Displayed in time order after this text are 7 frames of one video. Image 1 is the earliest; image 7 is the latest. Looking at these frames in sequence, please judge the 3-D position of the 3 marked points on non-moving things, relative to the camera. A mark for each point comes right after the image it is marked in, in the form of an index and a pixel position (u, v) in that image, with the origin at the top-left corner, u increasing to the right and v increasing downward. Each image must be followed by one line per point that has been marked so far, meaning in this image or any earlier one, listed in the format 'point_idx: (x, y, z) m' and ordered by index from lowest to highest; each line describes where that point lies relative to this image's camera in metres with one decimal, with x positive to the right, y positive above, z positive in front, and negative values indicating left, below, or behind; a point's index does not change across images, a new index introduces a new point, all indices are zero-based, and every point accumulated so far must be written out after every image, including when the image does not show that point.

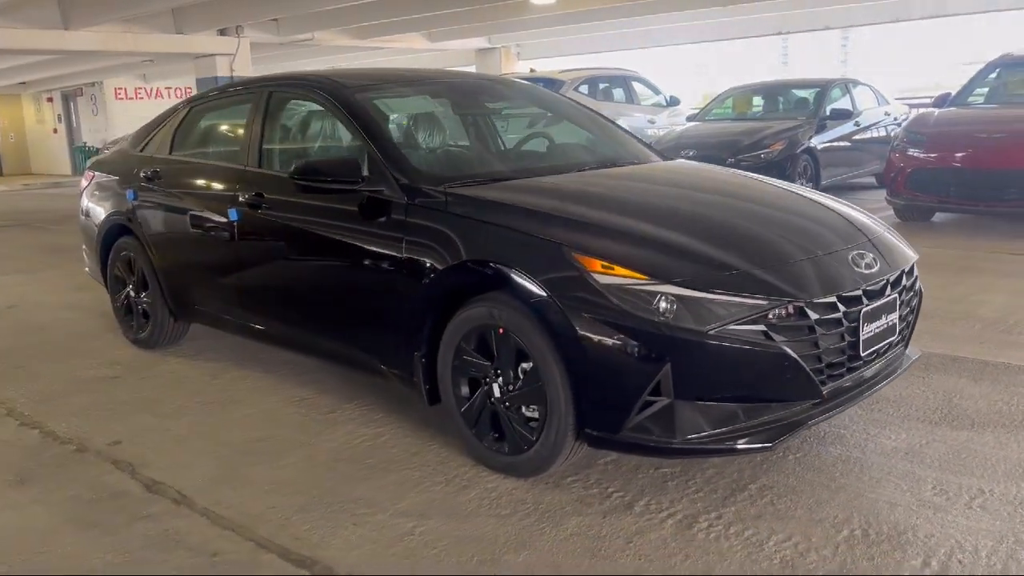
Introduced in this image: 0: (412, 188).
0: (-0.4, +0.4, +3.8) m
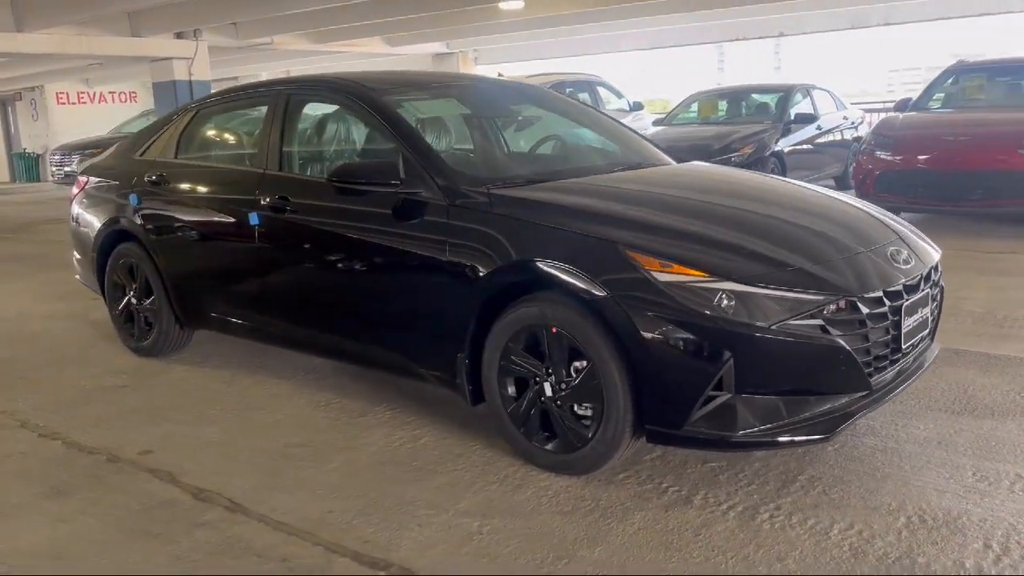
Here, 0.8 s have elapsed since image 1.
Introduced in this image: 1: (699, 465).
0: (-0.2, +0.4, +3.9) m
1: (+0.8, -0.7, +3.6) m
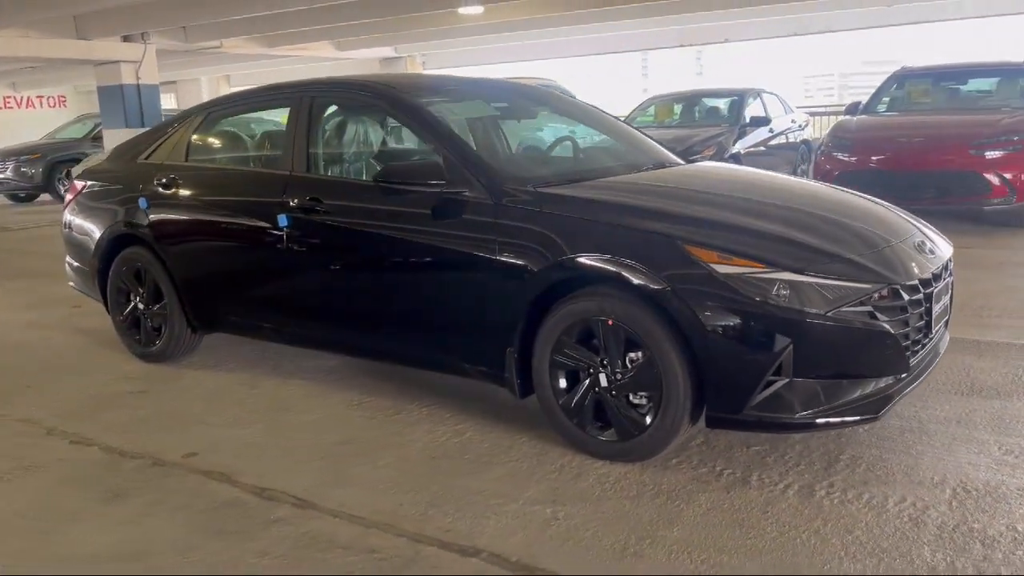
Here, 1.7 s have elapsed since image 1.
0: (-0.1, +0.4, +4.0) m
1: (+1.0, -0.7, +3.8) m
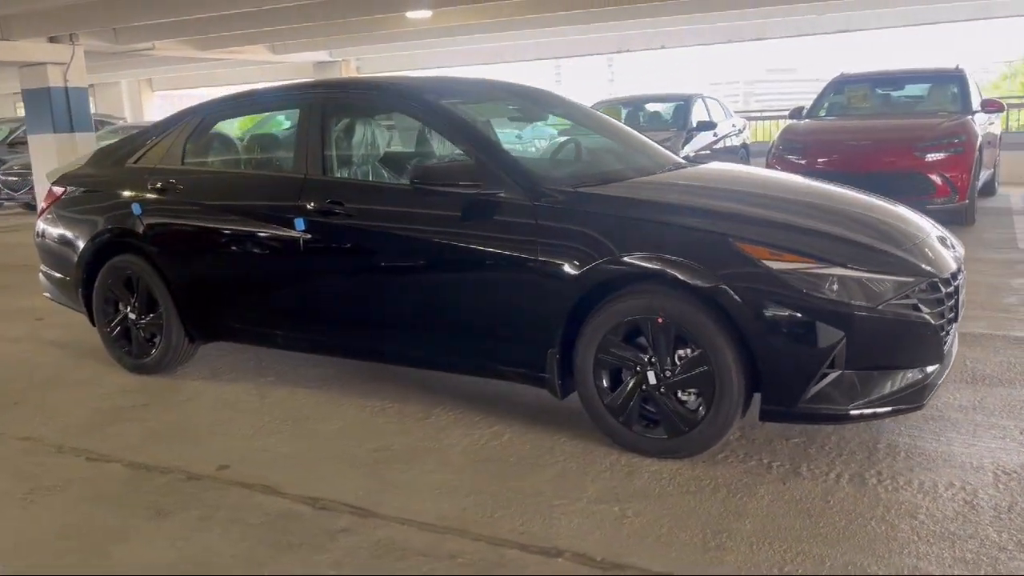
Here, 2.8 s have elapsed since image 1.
0: (+0.1, +0.4, +4.0) m
1: (+1.2, -0.7, +3.9) m
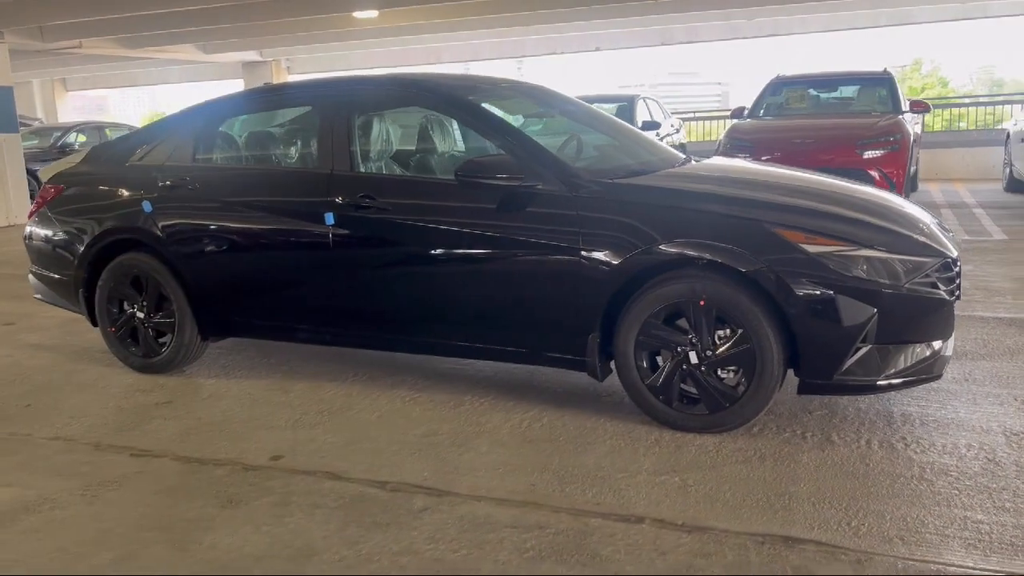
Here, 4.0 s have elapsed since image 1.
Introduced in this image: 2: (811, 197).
0: (+0.3, +0.5, +4.1) m
1: (+1.4, -0.6, +4.1) m
2: (+1.4, +0.4, +4.2) m
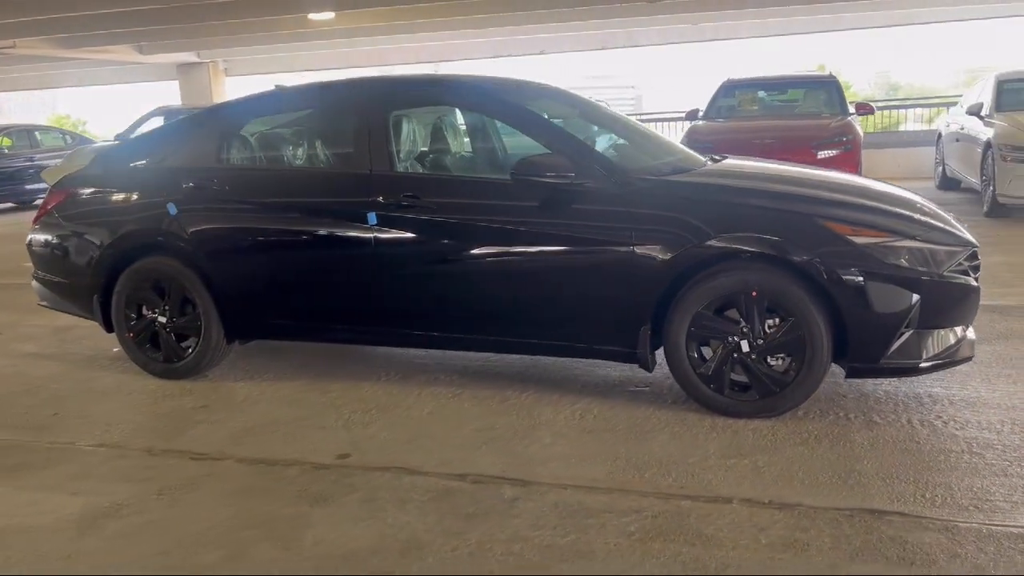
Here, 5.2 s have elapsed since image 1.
0: (+0.5, +0.5, +4.3) m
1: (+1.6, -0.5, +4.4) m
2: (+1.6, +0.5, +4.4) m
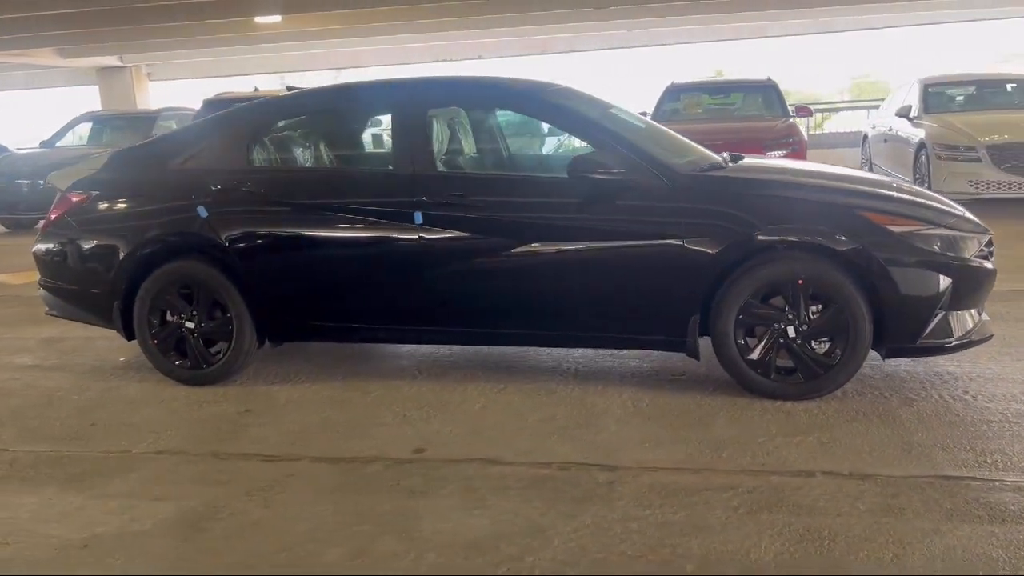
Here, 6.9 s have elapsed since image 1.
0: (+0.8, +0.6, +4.4) m
1: (+1.9, -0.5, +4.7) m
2: (+1.8, +0.5, +4.7) m
